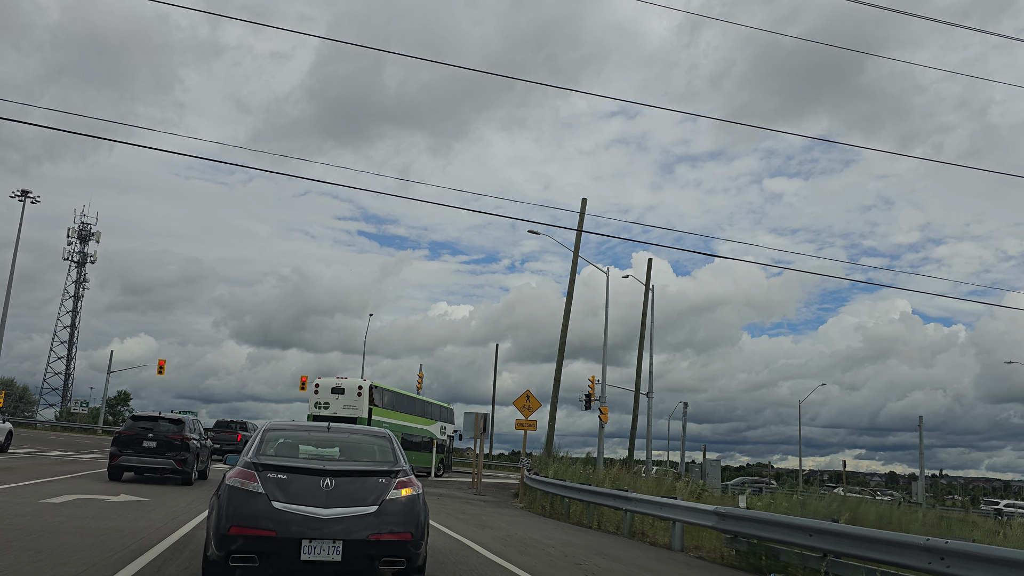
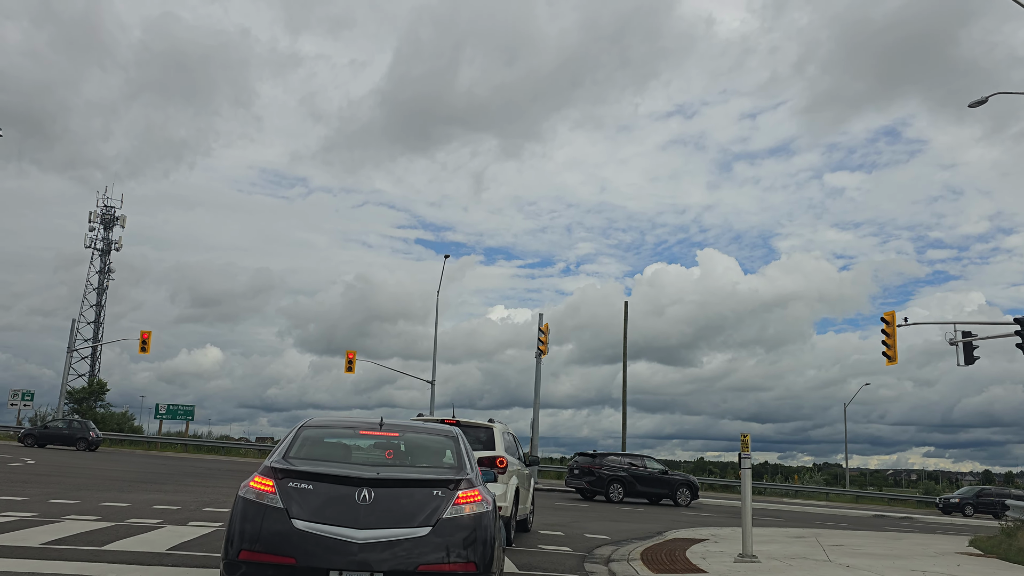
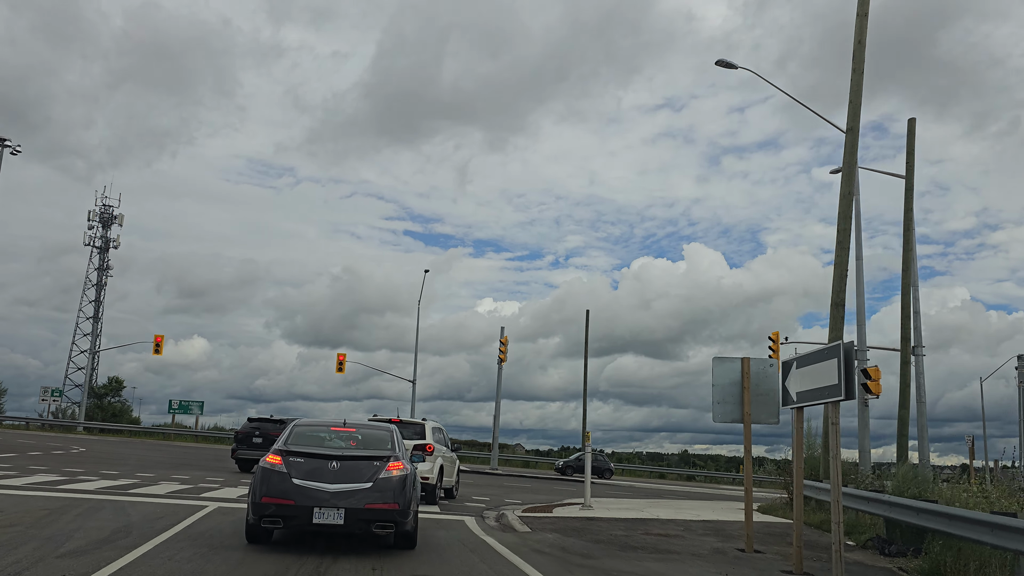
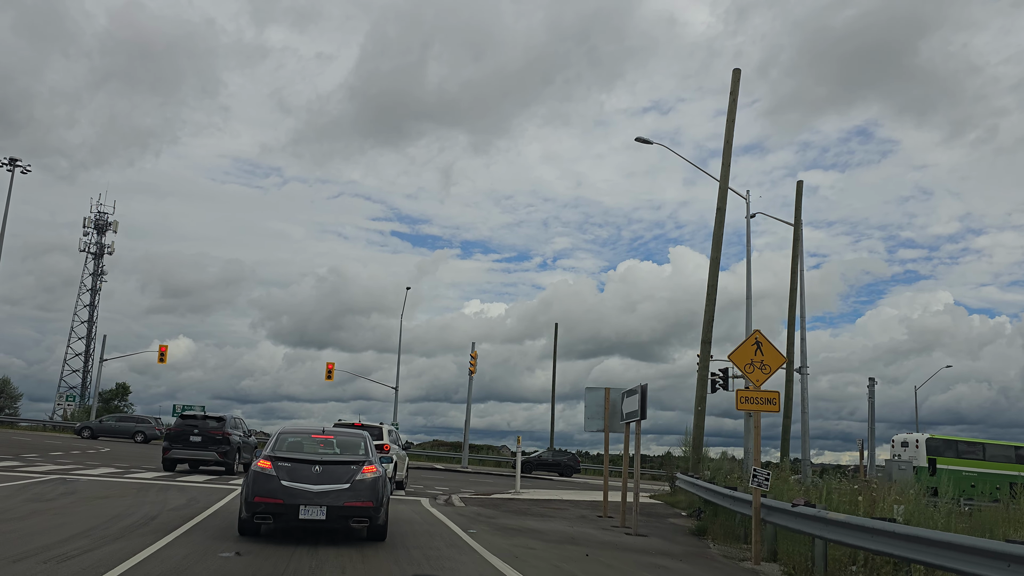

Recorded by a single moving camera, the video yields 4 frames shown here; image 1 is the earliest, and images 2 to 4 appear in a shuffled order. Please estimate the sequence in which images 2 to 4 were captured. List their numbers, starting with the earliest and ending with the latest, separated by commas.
4, 3, 2
